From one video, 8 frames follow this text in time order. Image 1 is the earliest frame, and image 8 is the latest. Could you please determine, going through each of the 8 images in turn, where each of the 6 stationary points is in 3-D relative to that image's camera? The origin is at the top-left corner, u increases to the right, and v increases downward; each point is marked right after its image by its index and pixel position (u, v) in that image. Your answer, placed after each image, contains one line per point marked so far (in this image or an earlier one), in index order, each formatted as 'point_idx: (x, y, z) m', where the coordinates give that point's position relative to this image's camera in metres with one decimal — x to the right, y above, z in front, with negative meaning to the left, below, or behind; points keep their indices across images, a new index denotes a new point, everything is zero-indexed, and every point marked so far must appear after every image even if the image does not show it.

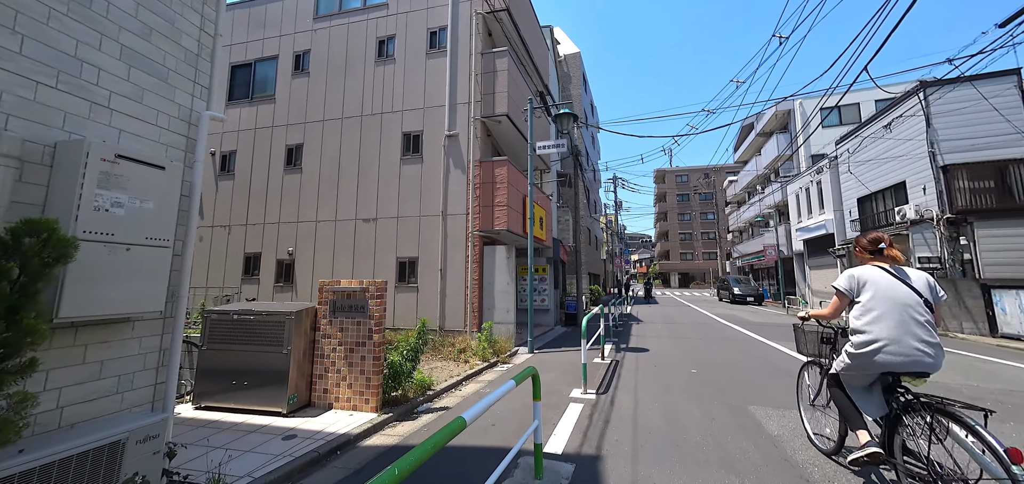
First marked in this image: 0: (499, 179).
0: (-0.4, +1.6, +10.8) m
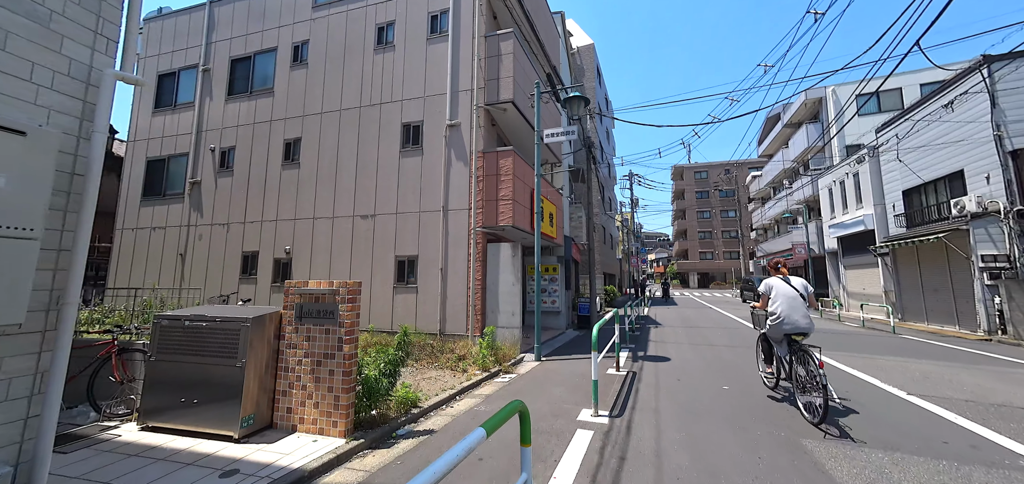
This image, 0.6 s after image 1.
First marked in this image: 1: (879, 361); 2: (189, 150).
0: (-0.2, +1.7, +9.9) m
1: (+6.5, -2.2, +7.5) m
2: (-9.9, +2.8, +13.3) m
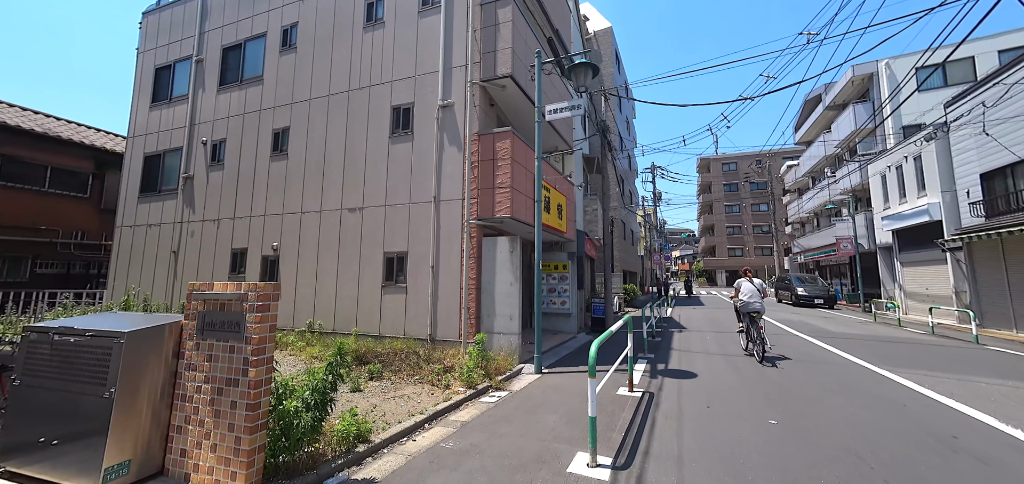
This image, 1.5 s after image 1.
0: (-0.2, +1.8, +8.7) m
1: (+6.4, -2.0, +6.0) m
2: (-9.7, +2.9, +12.6) m
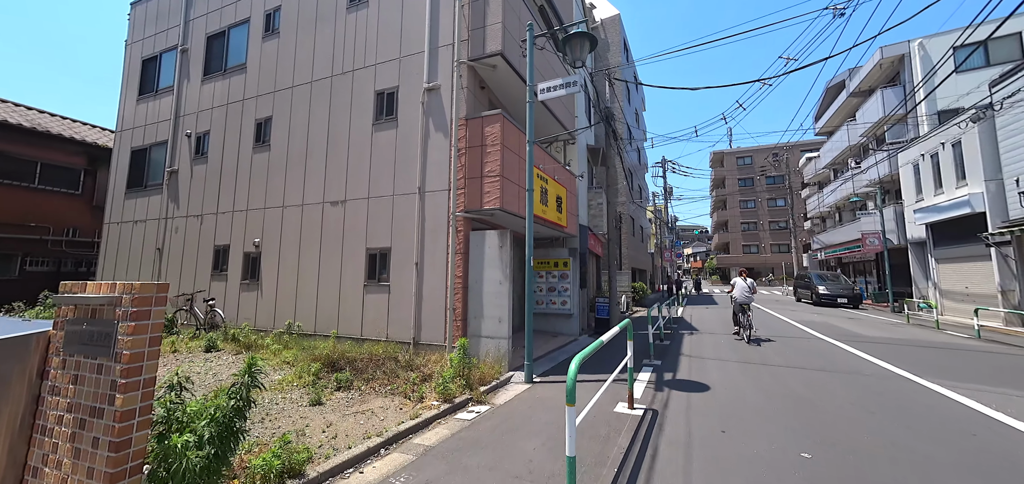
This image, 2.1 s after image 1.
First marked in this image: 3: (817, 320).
0: (-0.4, +1.9, +7.9) m
1: (+6.2, -1.9, +5.0) m
2: (-9.8, +3.0, +12.0) m
3: (+10.2, -2.6, +14.4) m
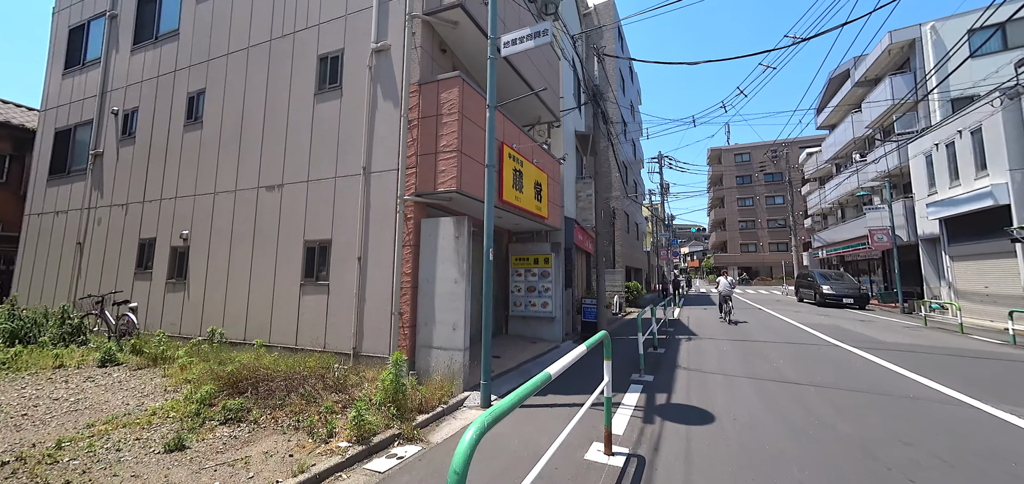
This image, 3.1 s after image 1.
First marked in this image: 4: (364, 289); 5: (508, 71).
0: (-1.0, +2.1, +6.5) m
1: (+5.6, -1.7, +3.7) m
2: (-10.4, +3.1, +10.6) m
3: (+9.5, -2.4, +13.1) m
4: (-2.3, -0.7, +6.7) m
5: (+0.1, +3.3, +8.8) m
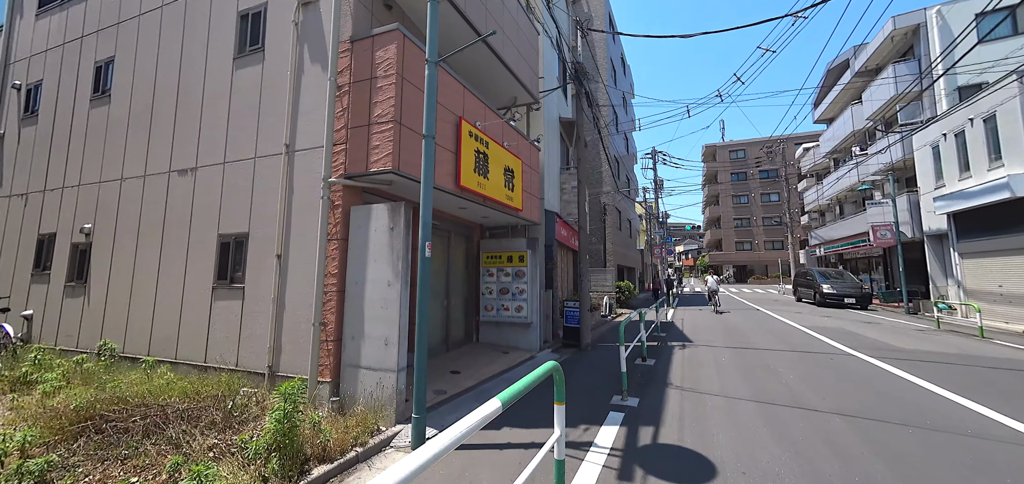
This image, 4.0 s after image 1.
0: (-1.6, +2.2, +5.3) m
1: (+5.0, -1.6, +2.5) m
2: (-11.1, +3.2, +9.2) m
3: (+8.9, -2.3, +11.9) m
4: (-2.9, -0.7, +5.5) m
5: (-0.5, +3.4, +7.5) m
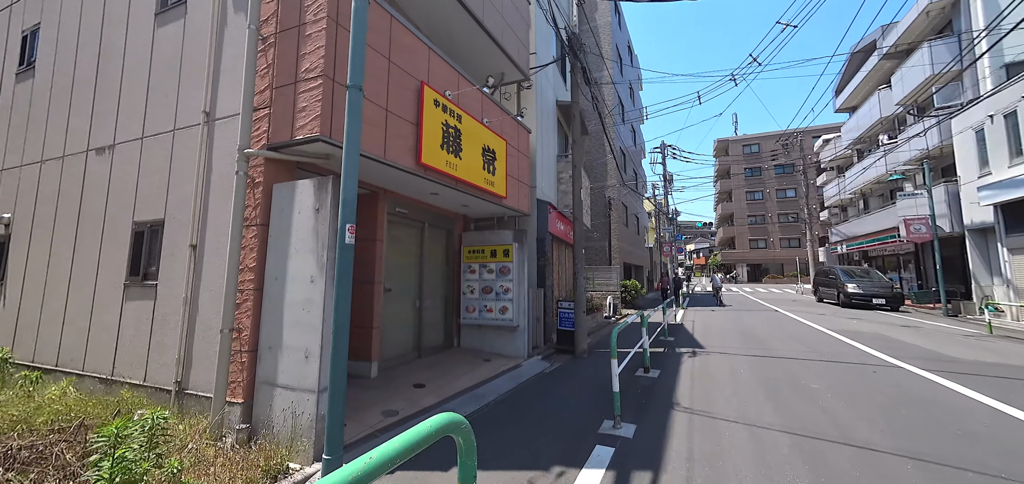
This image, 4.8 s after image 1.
0: (-2.0, +2.3, +4.2) m
1: (+4.6, -1.5, +1.3) m
2: (-11.3, +3.3, +8.4) m
3: (+8.7, -2.1, +10.6) m
4: (-3.3, -0.5, +4.5) m
5: (-0.8, +3.5, +6.4) m
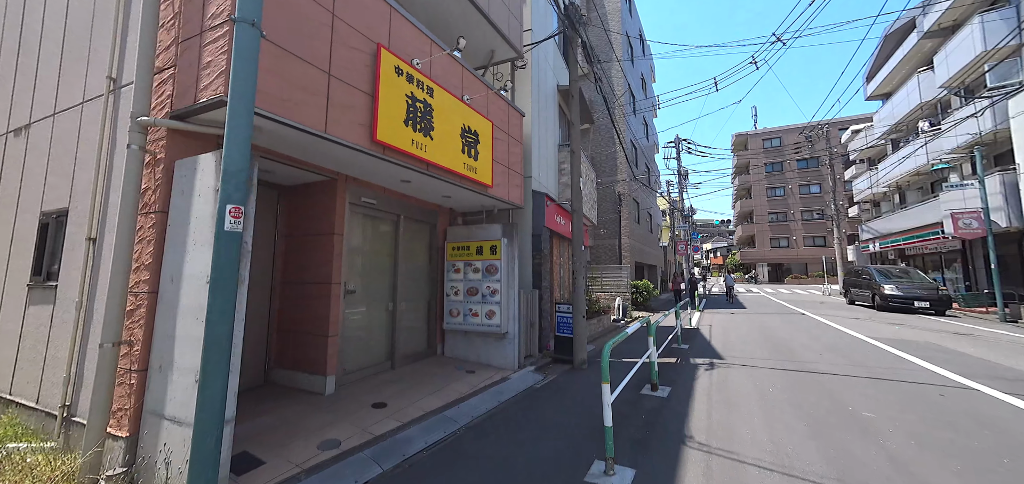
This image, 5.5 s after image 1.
0: (-2.3, +2.4, +3.4) m
1: (+4.2, -1.4, +0.2) m
2: (-11.5, +3.4, +7.9) m
3: (+8.6, -2.1, +9.4) m
4: (-3.6, -0.5, +3.6) m
5: (-1.0, +3.6, +5.5) m
